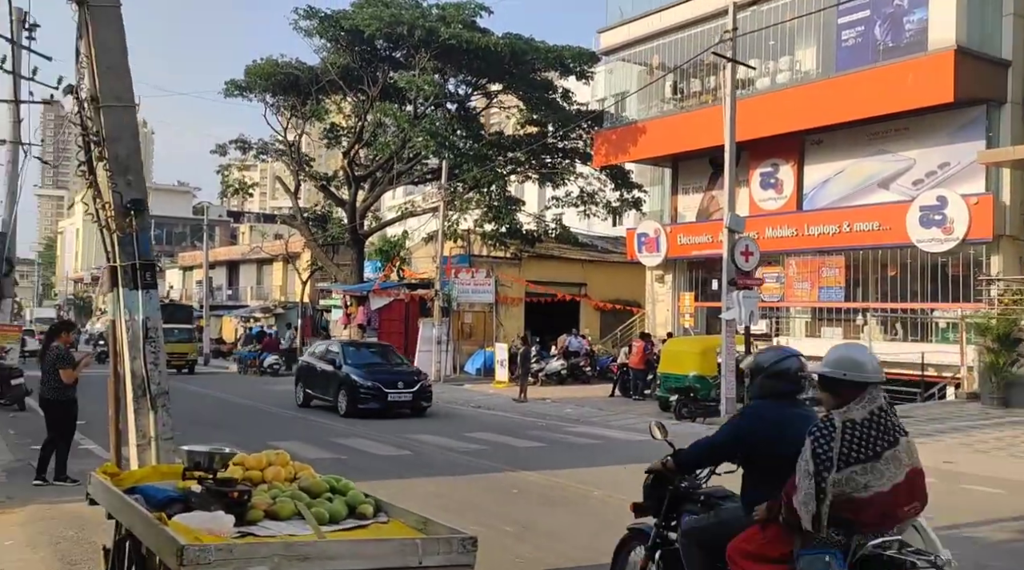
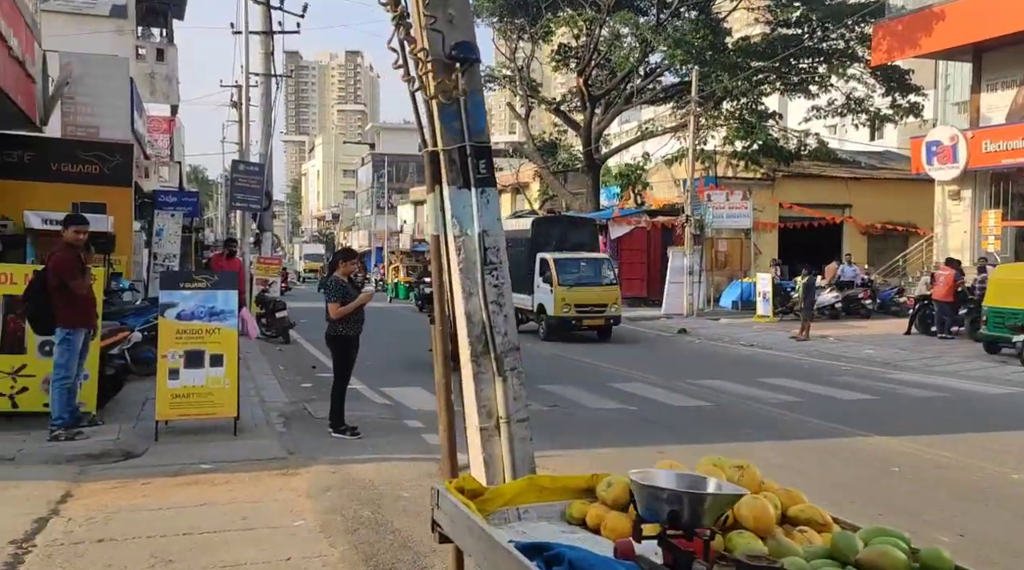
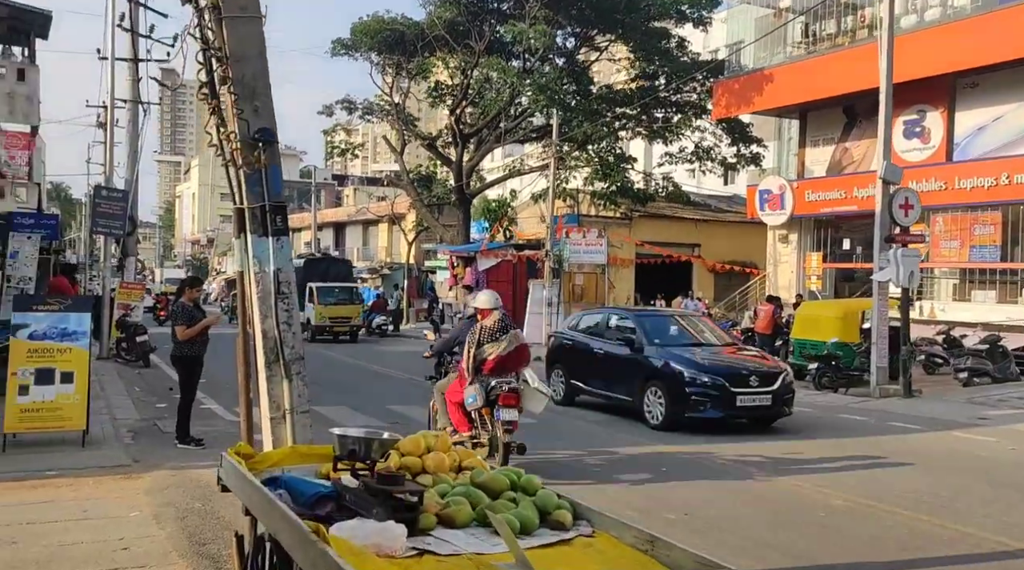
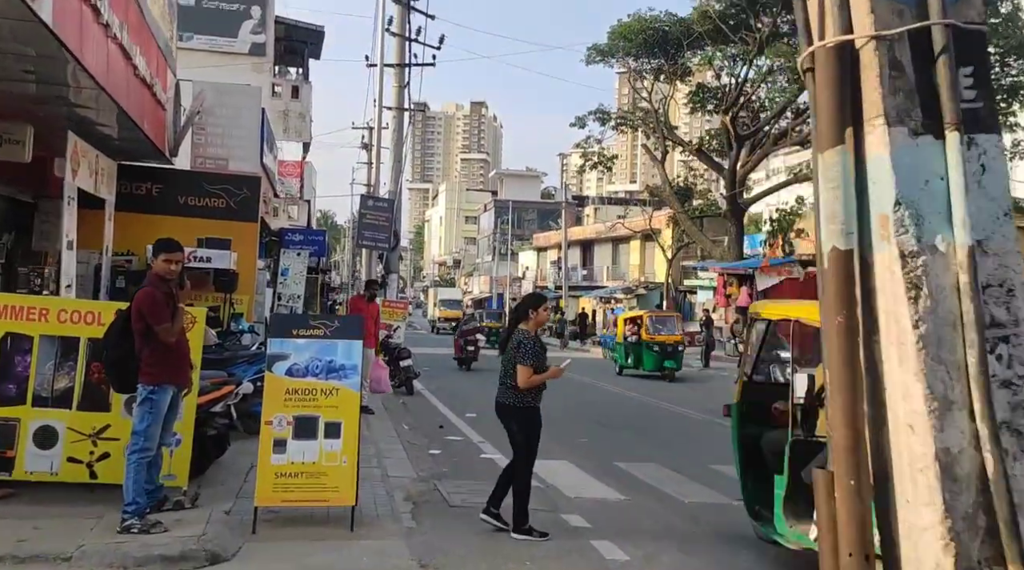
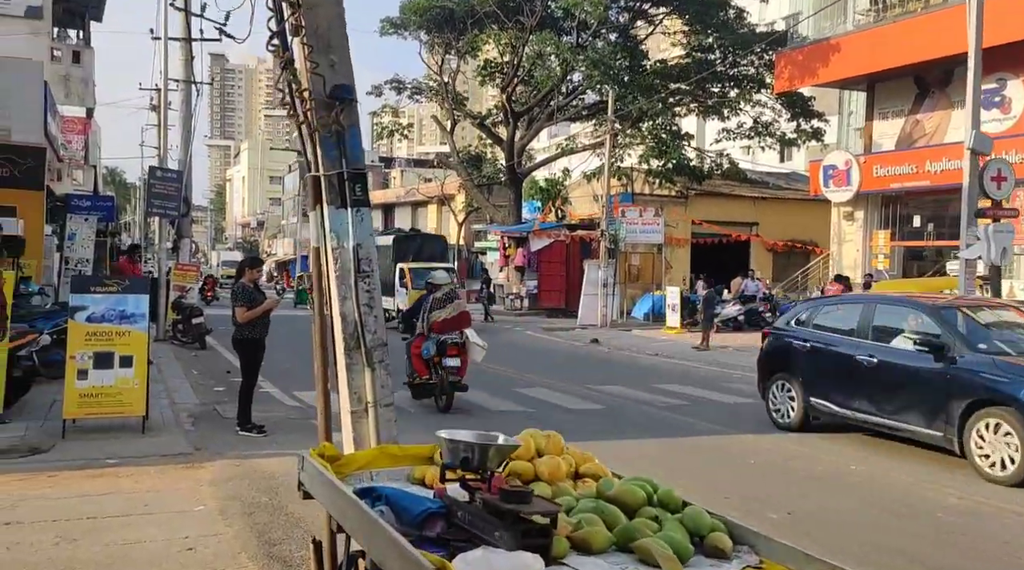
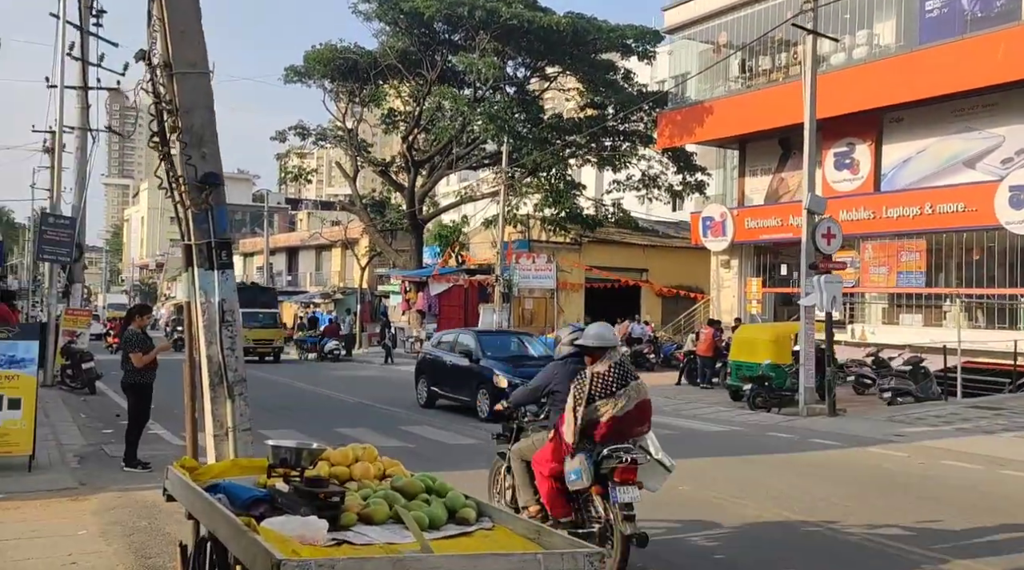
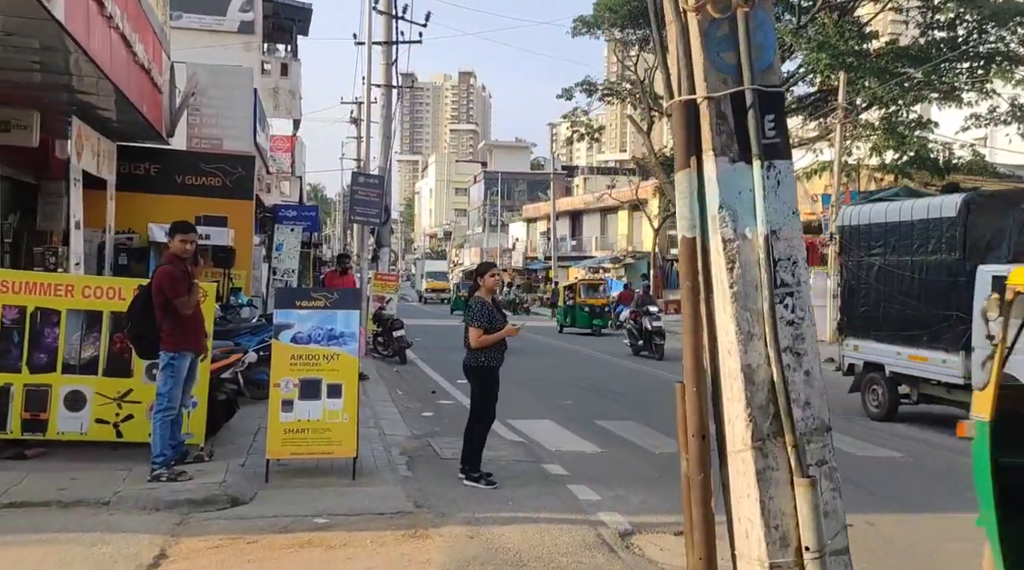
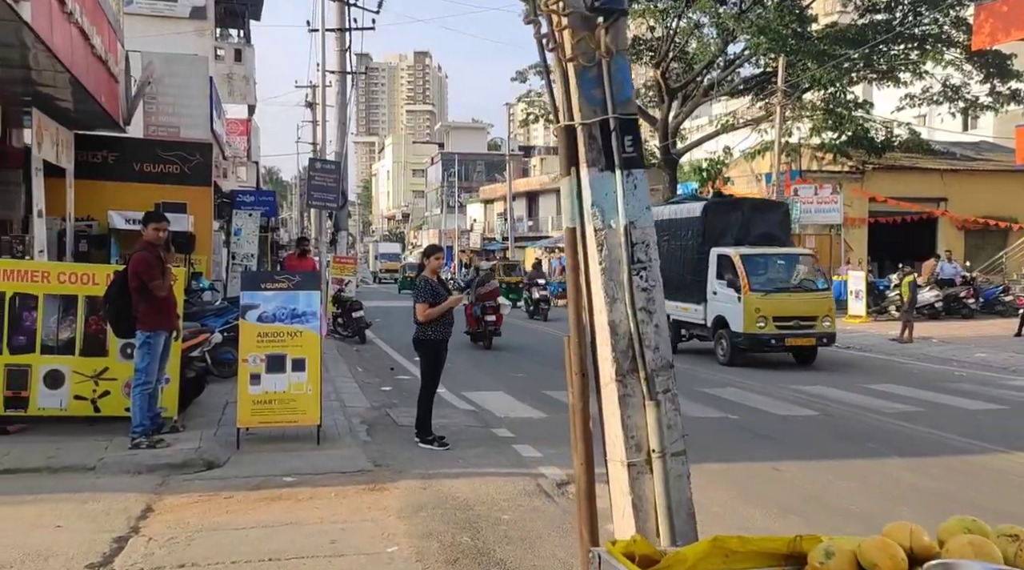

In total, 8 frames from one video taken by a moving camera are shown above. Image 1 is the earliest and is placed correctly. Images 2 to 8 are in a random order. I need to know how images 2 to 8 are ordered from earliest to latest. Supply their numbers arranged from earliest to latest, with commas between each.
6, 3, 5, 2, 8, 7, 4
